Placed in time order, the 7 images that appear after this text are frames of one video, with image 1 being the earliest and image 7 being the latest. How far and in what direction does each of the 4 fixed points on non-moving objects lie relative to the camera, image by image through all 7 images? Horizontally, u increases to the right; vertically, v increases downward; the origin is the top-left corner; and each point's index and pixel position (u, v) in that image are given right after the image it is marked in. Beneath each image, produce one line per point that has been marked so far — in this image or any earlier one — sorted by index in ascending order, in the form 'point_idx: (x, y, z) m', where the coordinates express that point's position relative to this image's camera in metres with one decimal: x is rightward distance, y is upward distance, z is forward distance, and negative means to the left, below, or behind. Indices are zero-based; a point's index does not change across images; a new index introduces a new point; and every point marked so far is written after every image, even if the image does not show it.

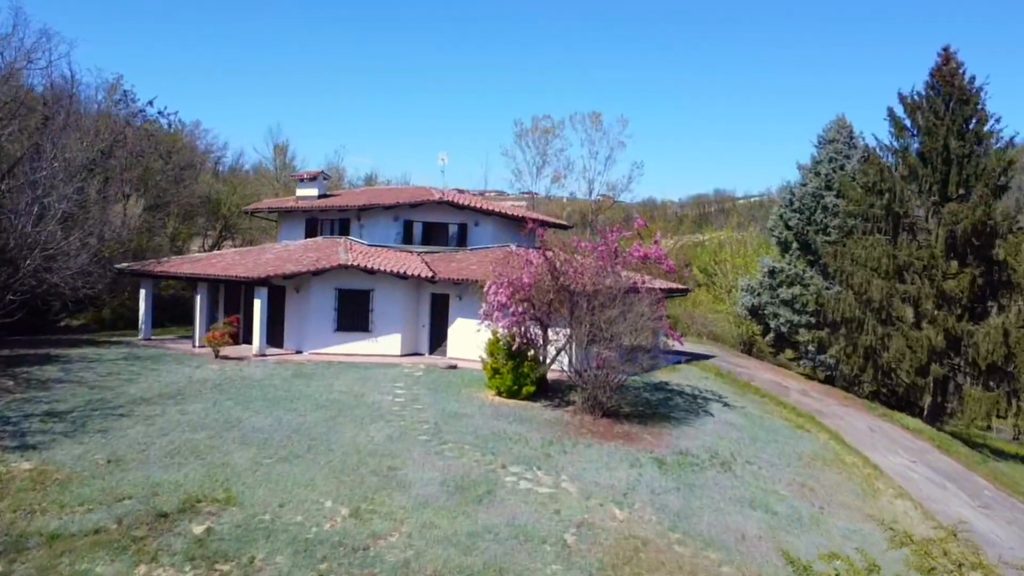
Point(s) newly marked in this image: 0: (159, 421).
0: (-5.6, -2.1, +18.8) m
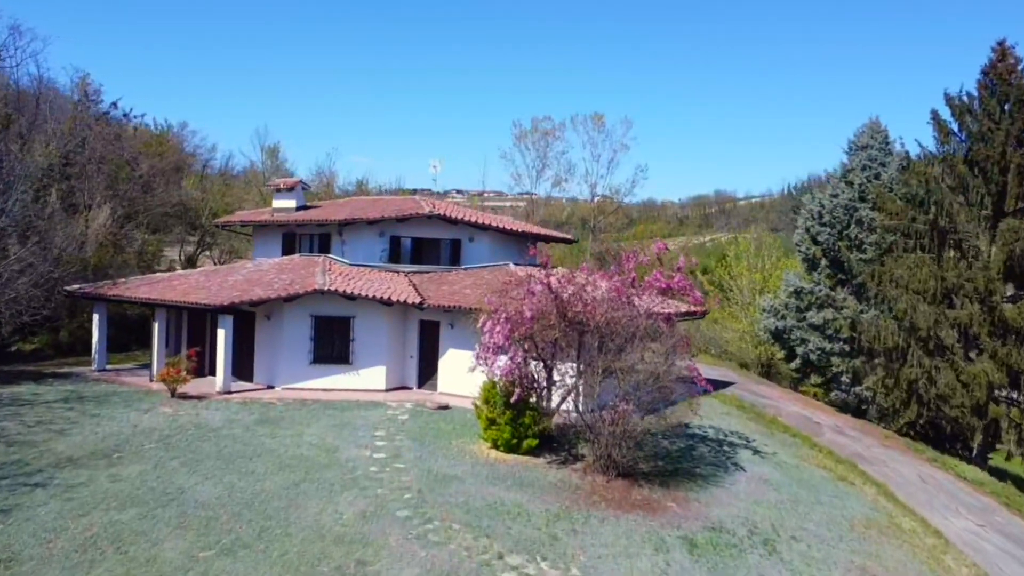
0: (-5.6, -2.6, +15.4) m
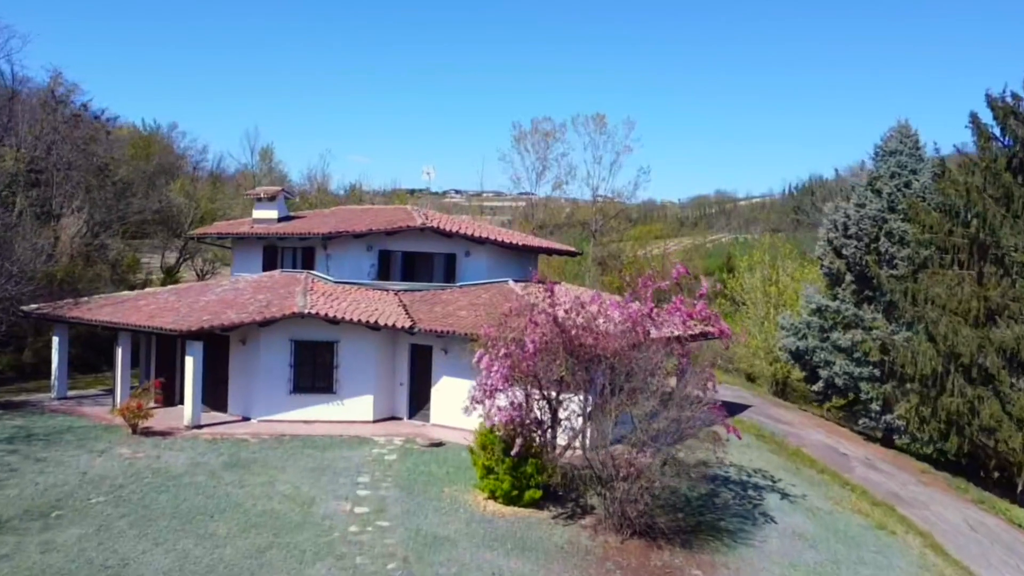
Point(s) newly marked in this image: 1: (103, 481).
0: (-5.6, -3.1, +13.1) m
1: (-5.9, -2.8, +17.2) m
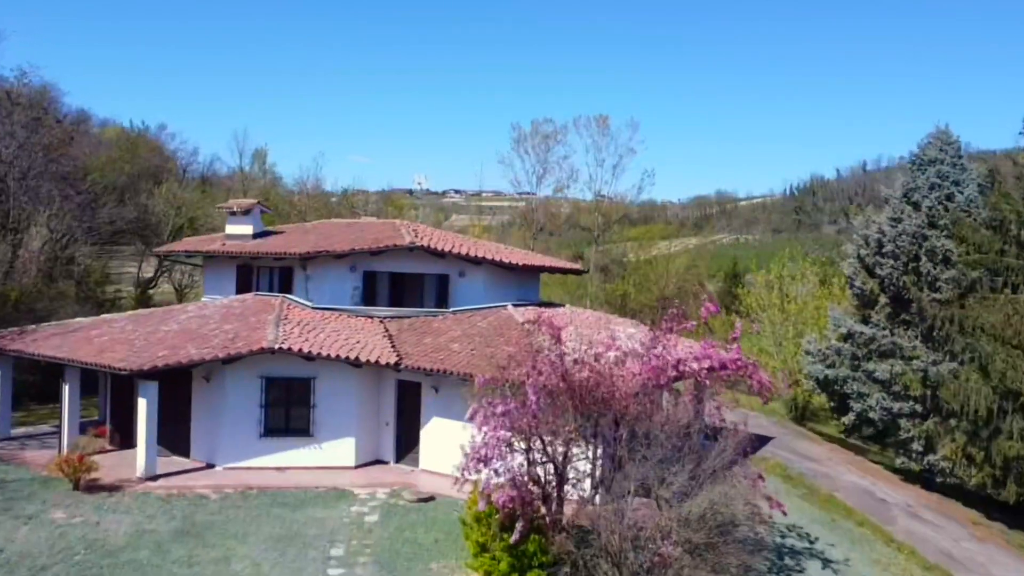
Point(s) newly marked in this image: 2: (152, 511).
0: (-5.6, -3.6, +10.3) m
1: (-5.9, -3.3, +14.5) m
2: (-5.2, -3.2, +17.1) m
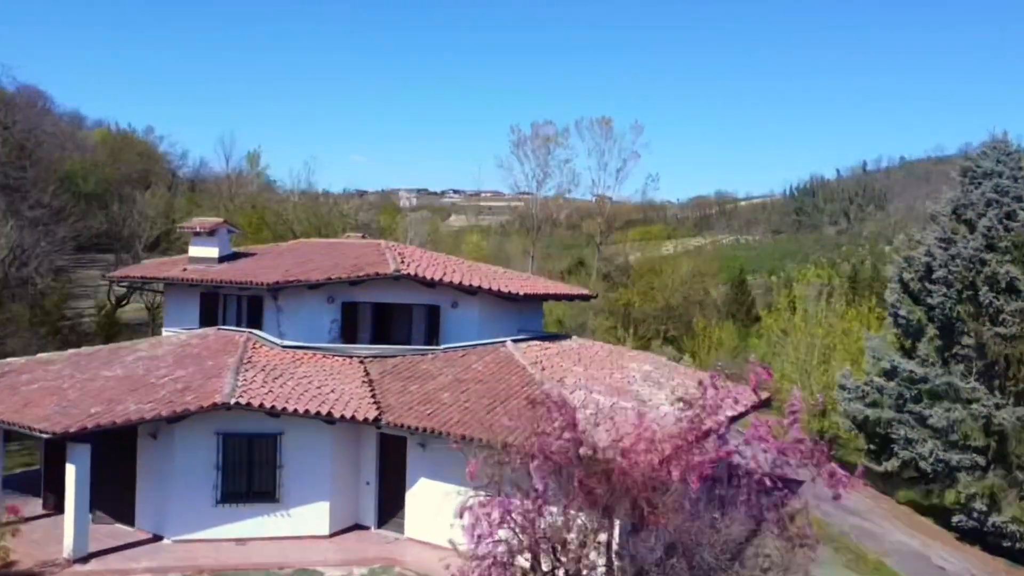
0: (-5.6, -4.2, +7.3) m
1: (-5.9, -3.9, +11.4) m
2: (-5.2, -3.8, +14.1) m
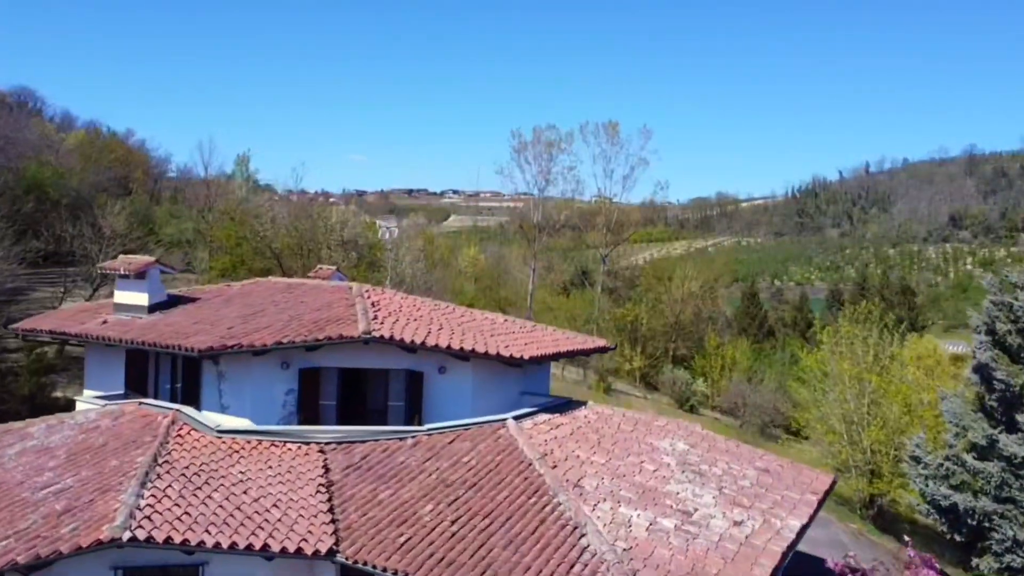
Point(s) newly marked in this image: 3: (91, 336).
0: (-5.5, -5.1, +2.7) m
1: (-5.9, -4.8, +6.8) m
2: (-5.1, -4.7, +9.5) m
3: (-6.3, -0.7, +17.9) m
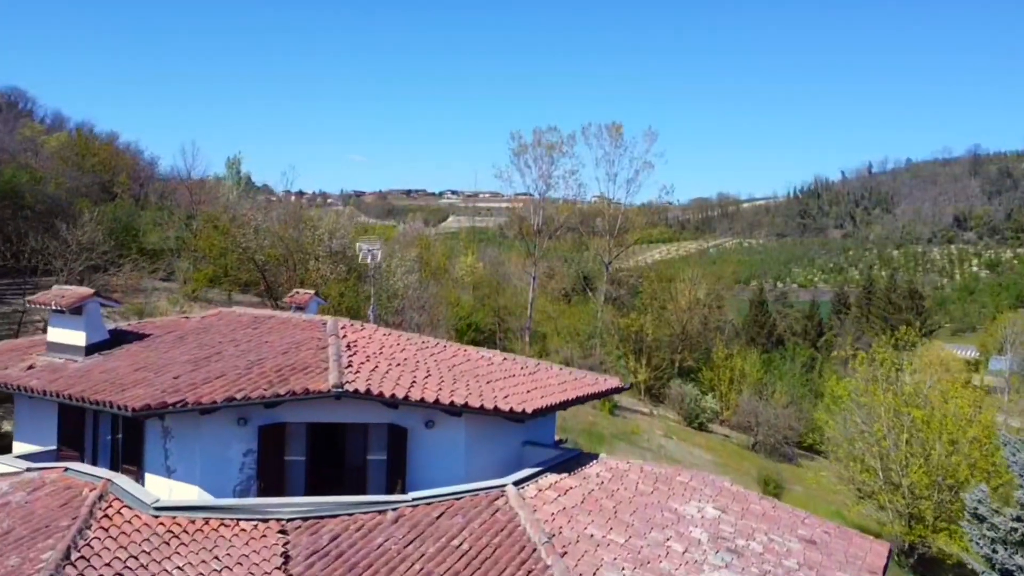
0: (-5.5, -5.6, -0.1) m
1: (-5.9, -5.3, +4.1) m
2: (-5.1, -5.2, +6.7) m
3: (-6.3, -1.2, +15.2) m
